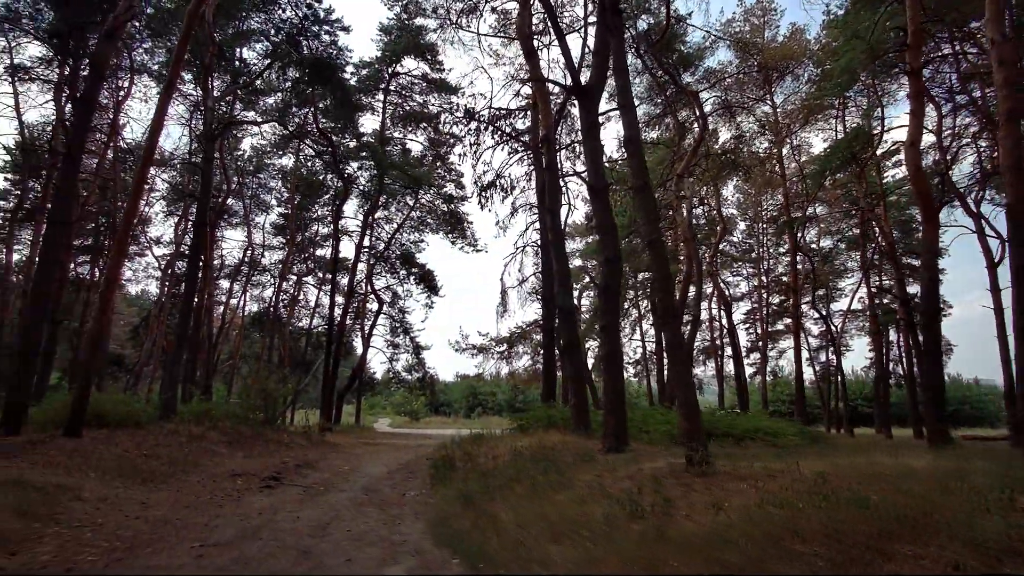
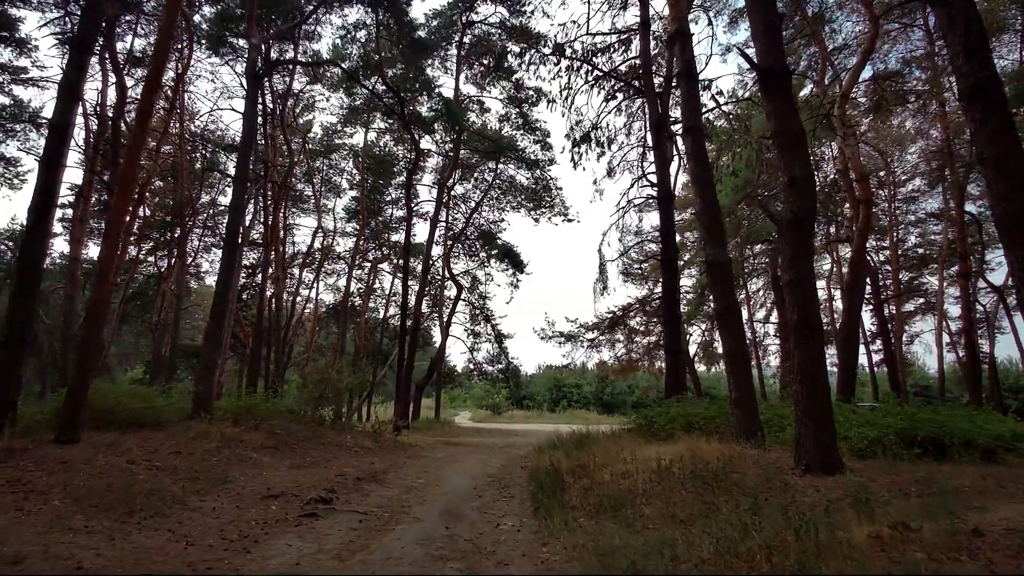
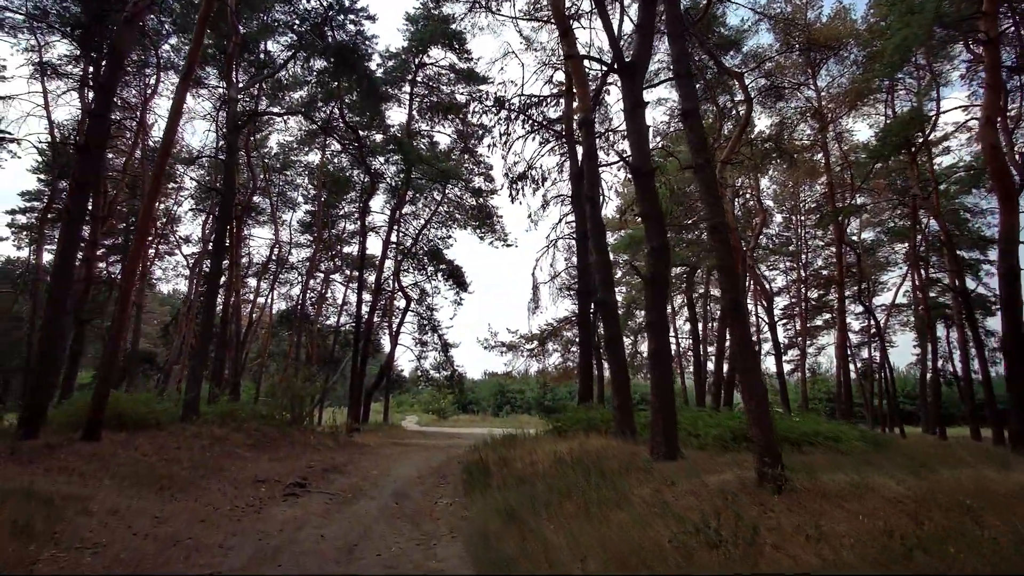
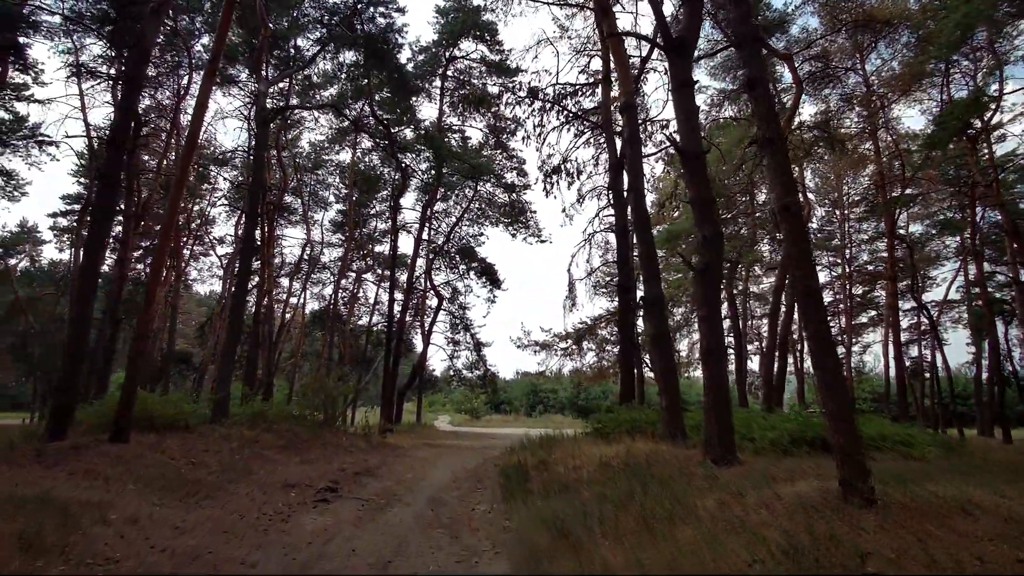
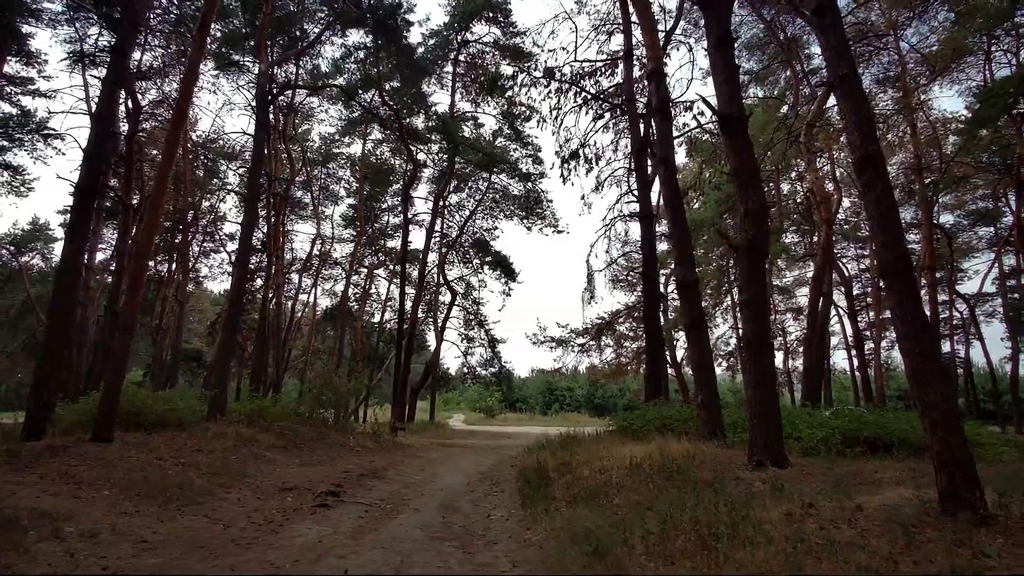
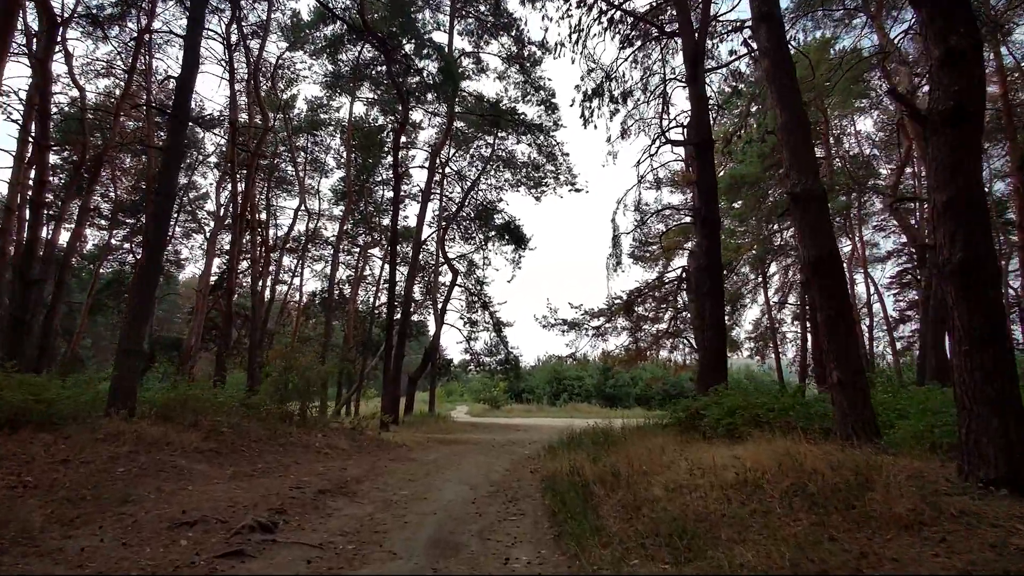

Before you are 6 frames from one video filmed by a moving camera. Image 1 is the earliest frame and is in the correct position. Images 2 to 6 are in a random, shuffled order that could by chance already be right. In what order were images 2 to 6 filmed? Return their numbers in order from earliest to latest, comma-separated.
3, 4, 5, 2, 6
